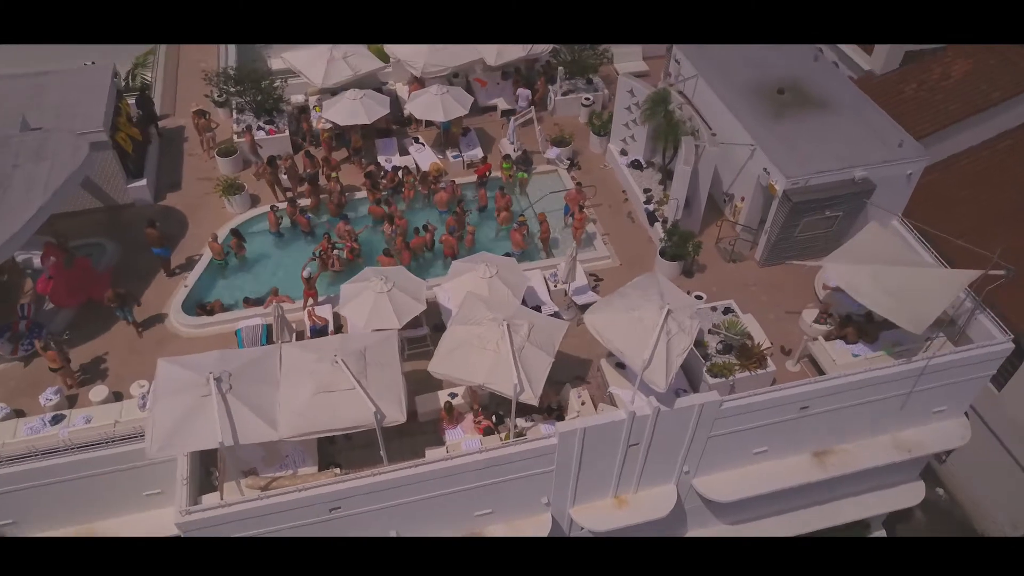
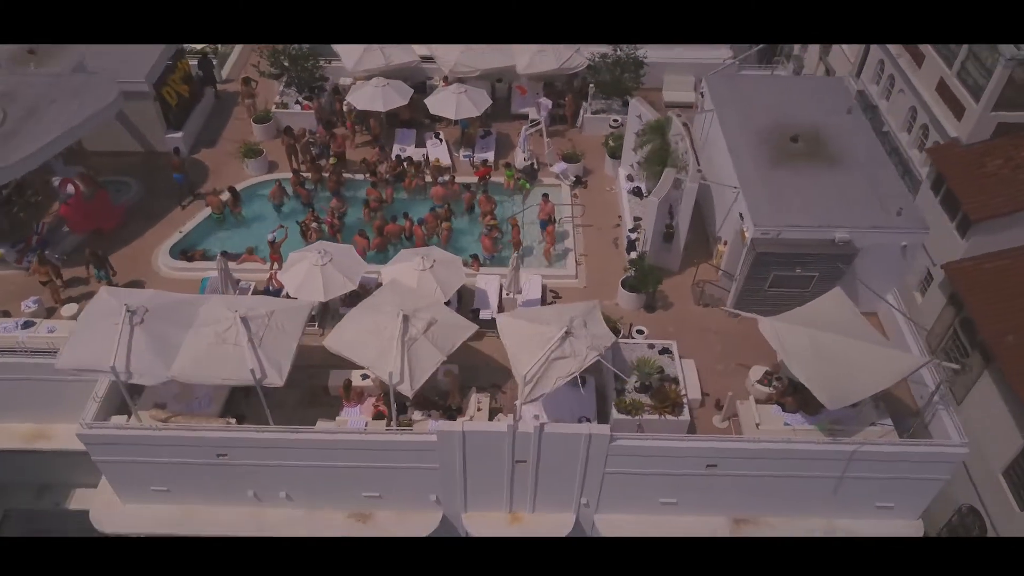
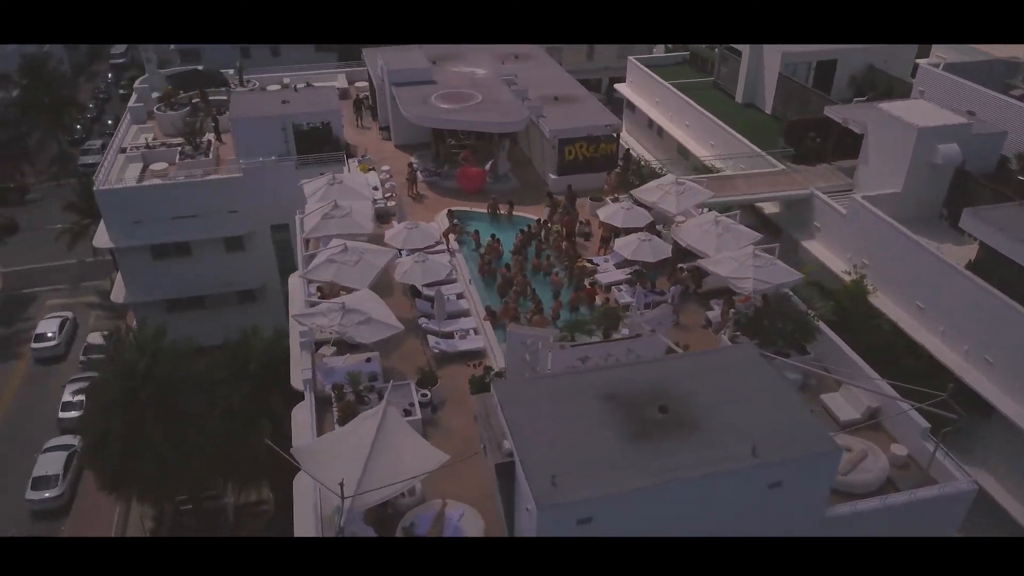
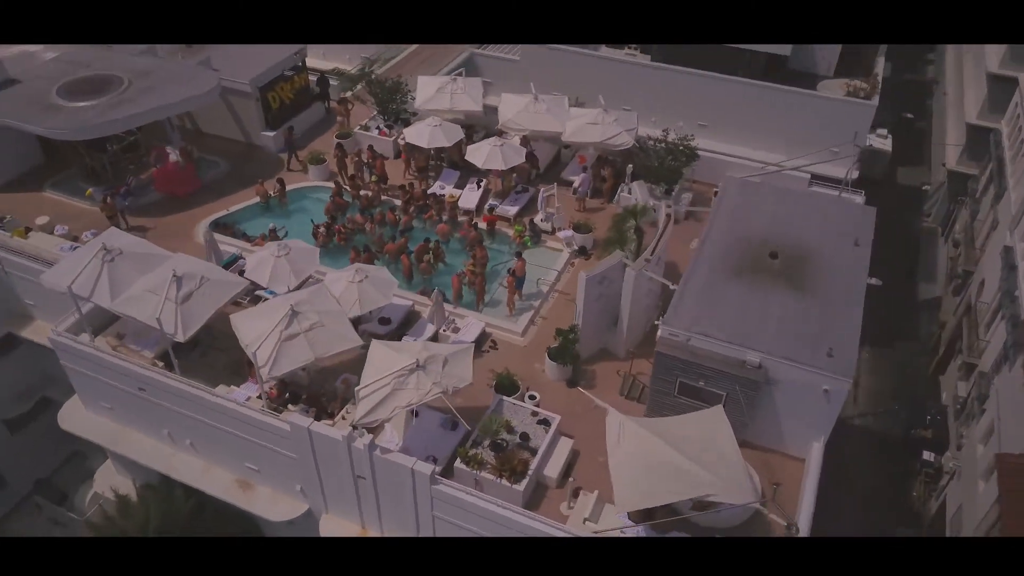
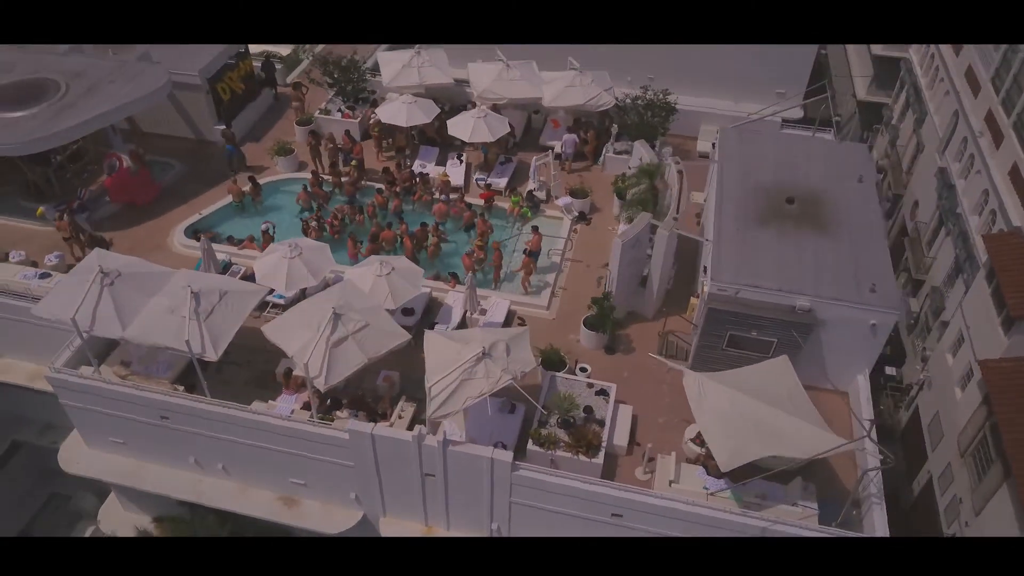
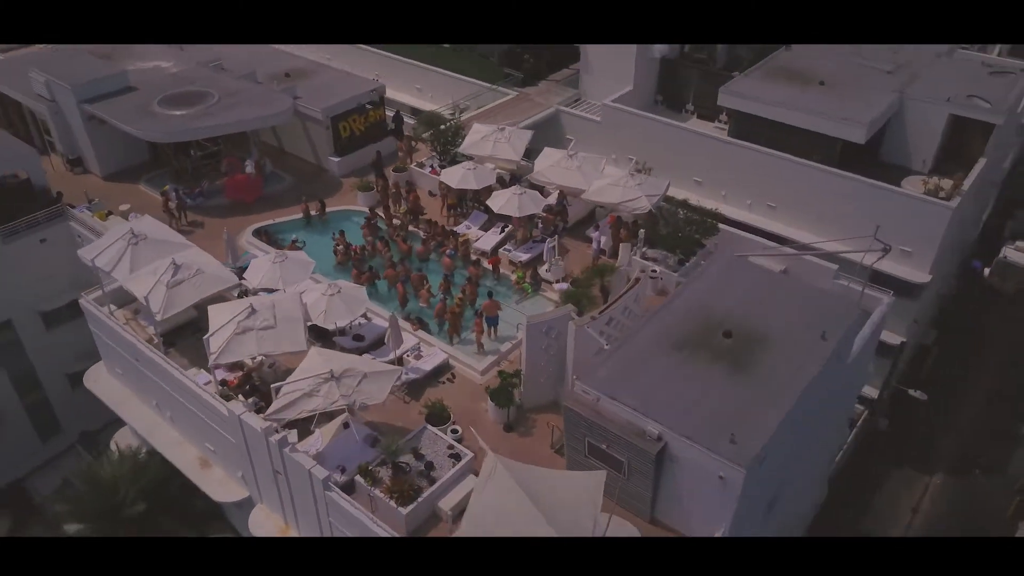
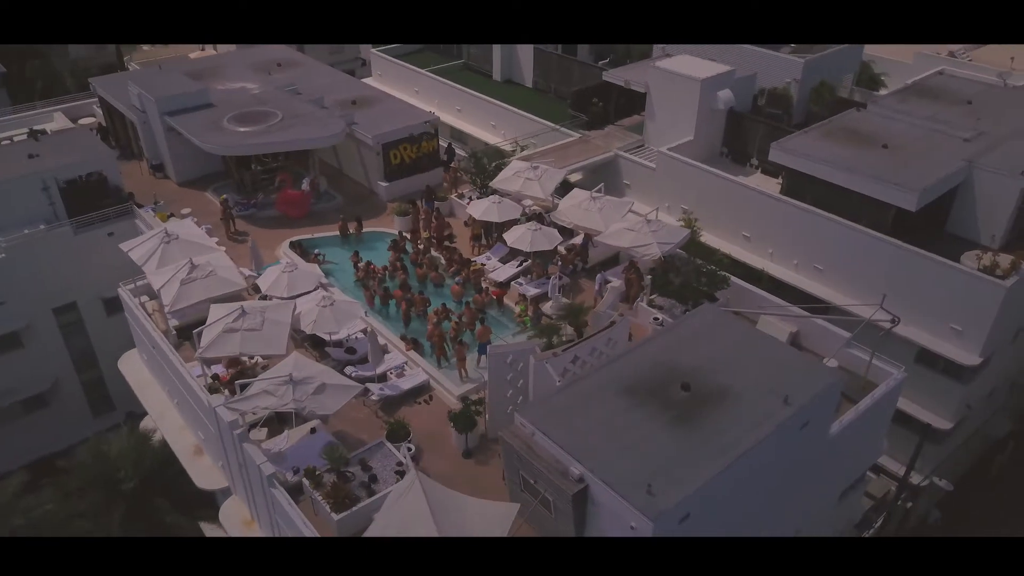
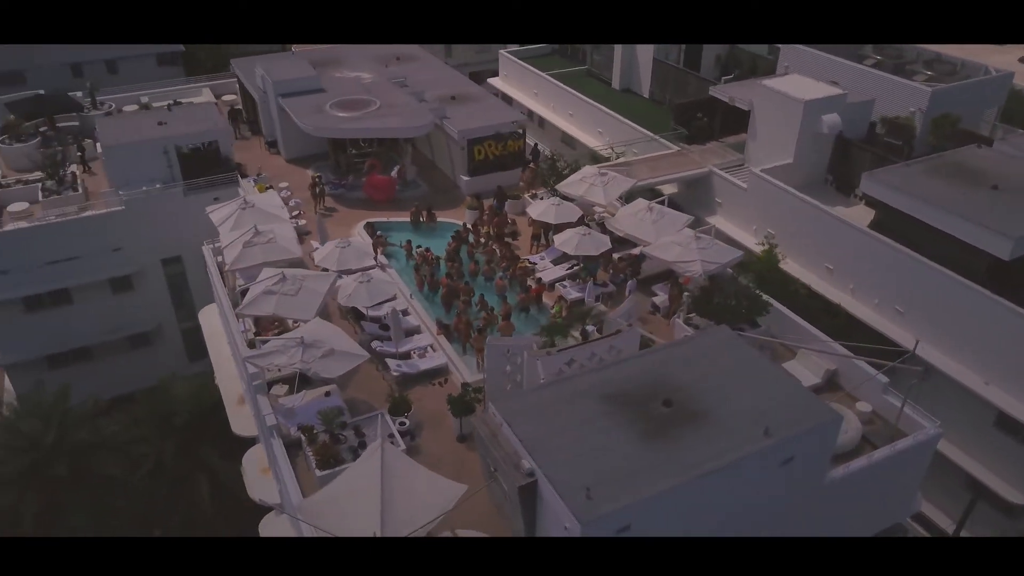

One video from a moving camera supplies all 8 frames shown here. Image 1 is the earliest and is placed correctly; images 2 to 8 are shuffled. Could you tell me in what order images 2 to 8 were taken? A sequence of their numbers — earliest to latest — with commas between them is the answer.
2, 5, 4, 6, 7, 8, 3
